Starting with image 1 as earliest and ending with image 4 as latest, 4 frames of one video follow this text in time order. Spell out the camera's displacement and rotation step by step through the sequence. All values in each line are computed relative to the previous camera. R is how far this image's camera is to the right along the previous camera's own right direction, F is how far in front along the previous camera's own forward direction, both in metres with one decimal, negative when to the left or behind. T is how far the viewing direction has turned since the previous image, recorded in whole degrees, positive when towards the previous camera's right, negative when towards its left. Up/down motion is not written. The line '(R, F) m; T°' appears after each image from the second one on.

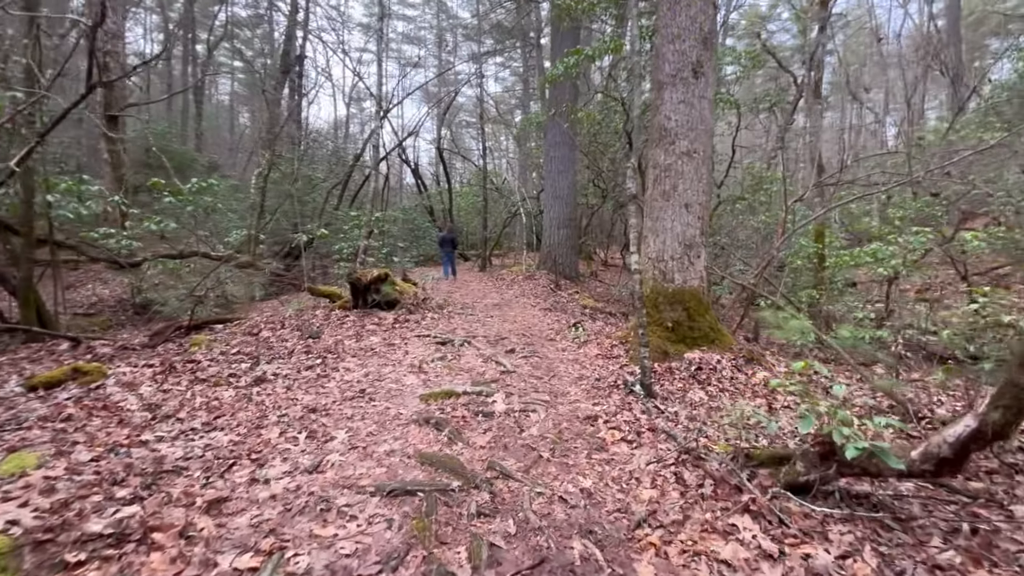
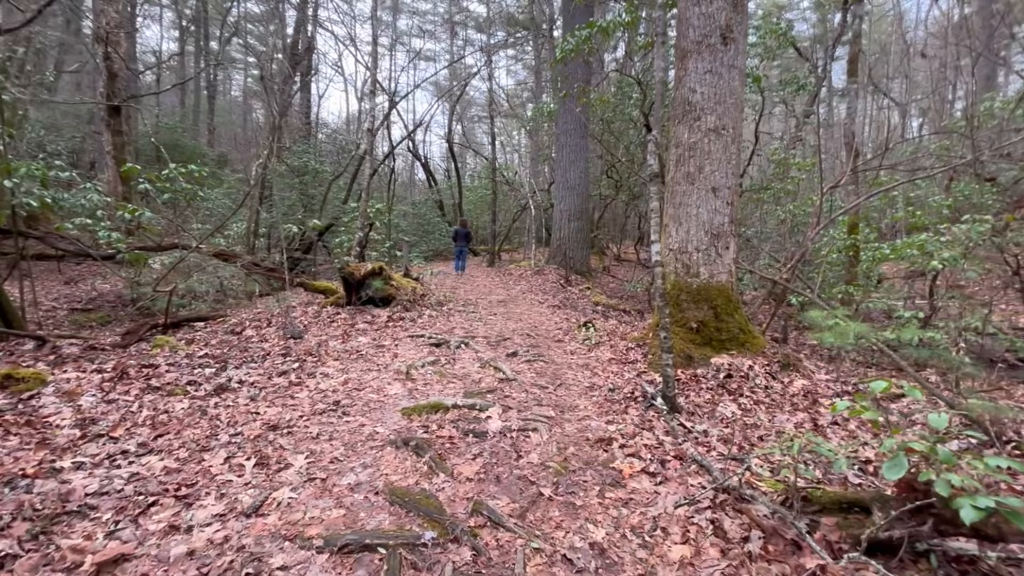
(+0.1, +0.7) m; -1°
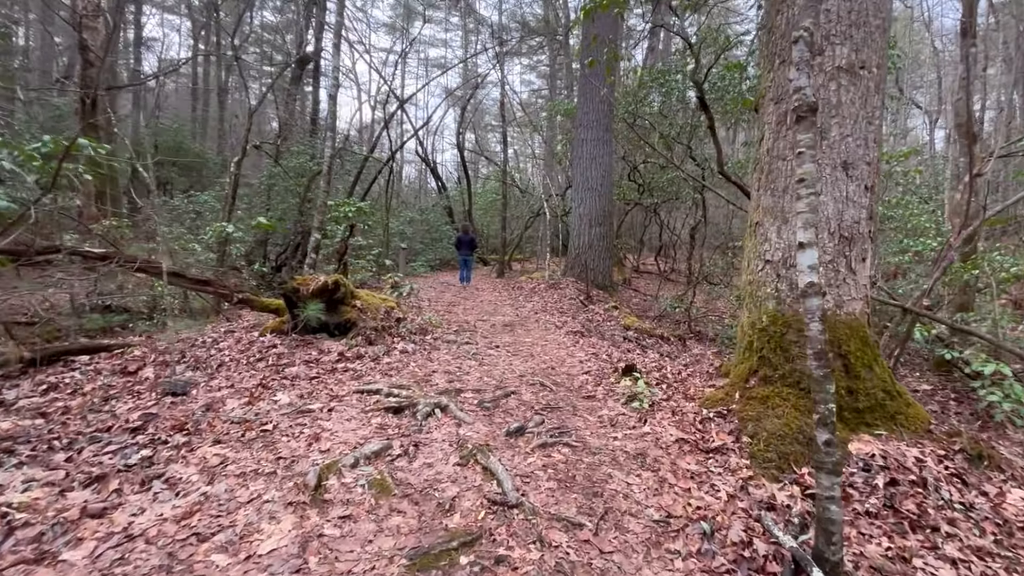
(0.0, +2.3) m; -1°
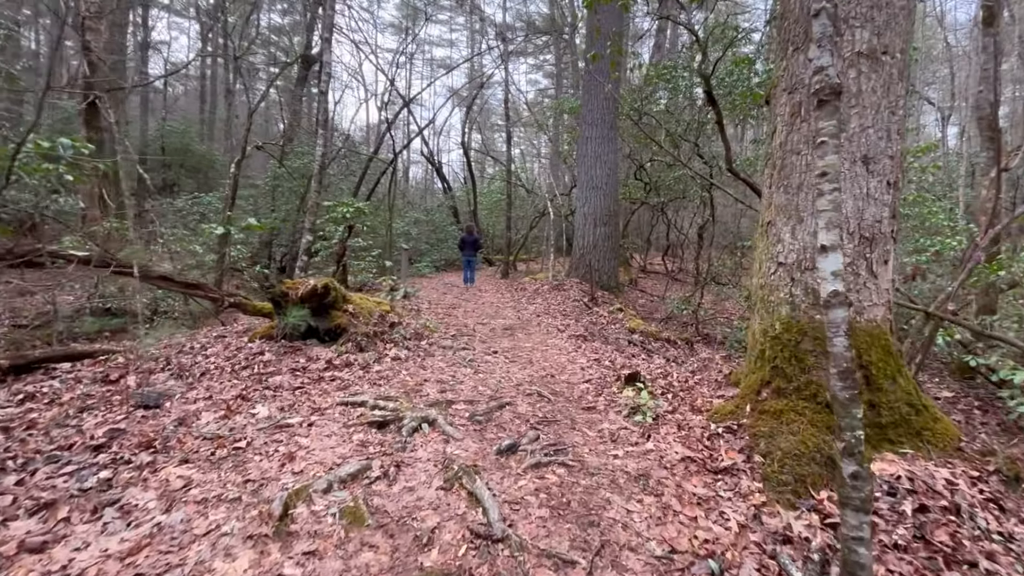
(+0.1, +0.3) m; -1°
